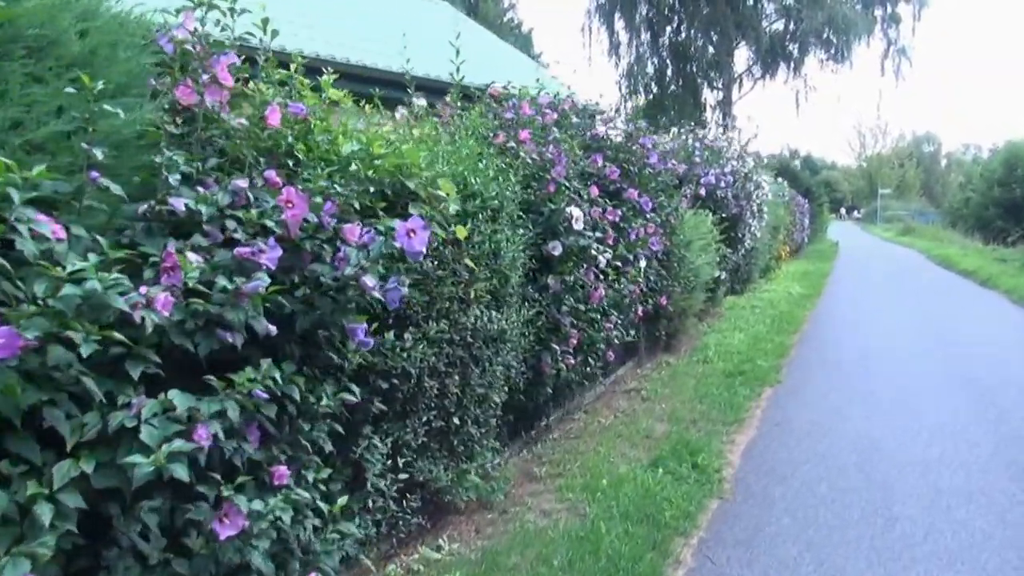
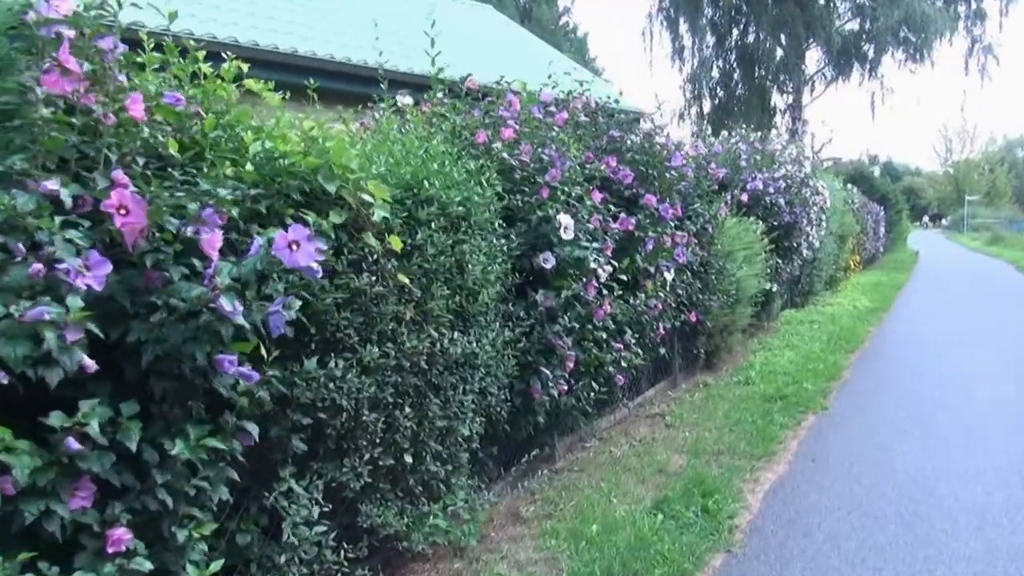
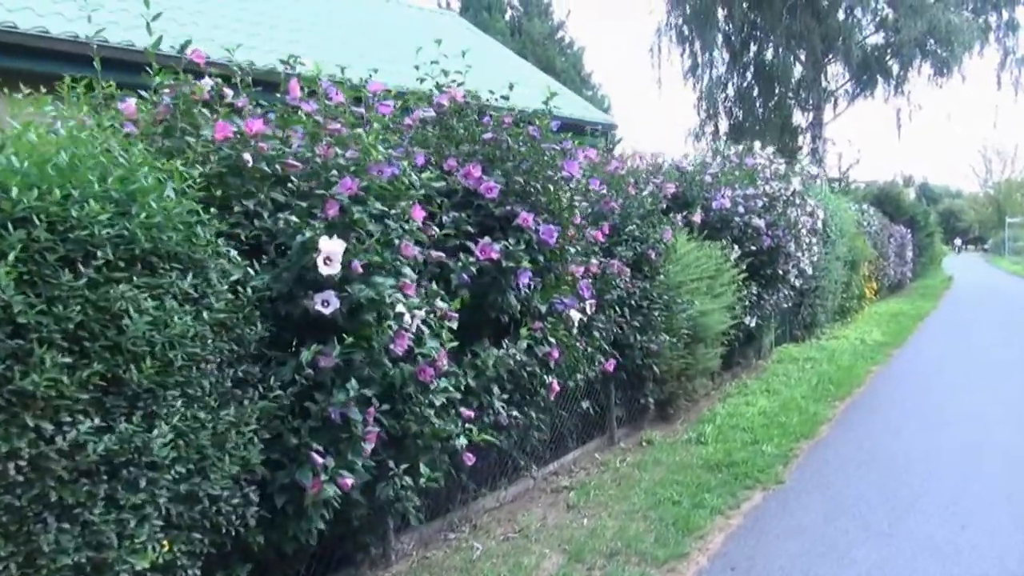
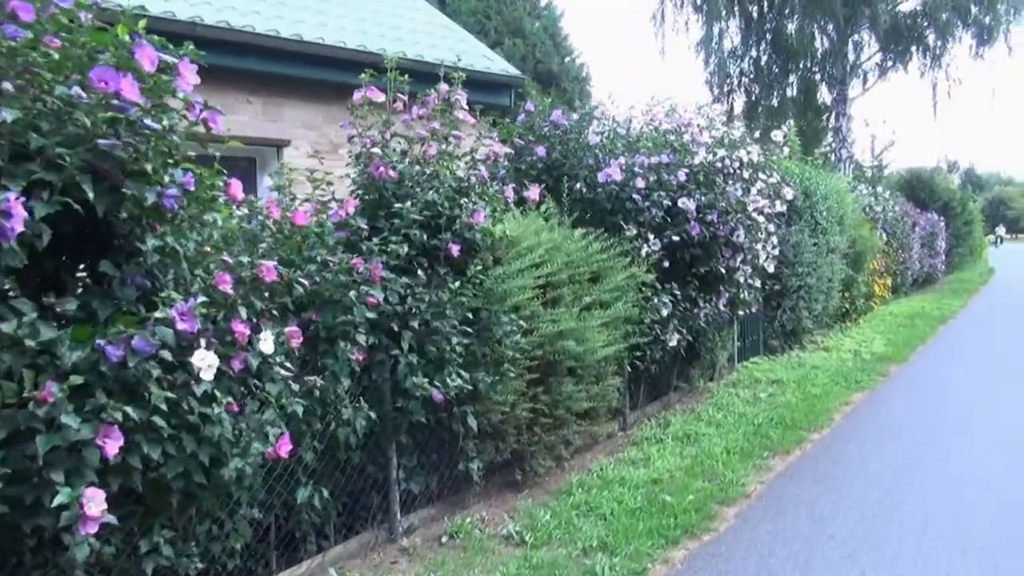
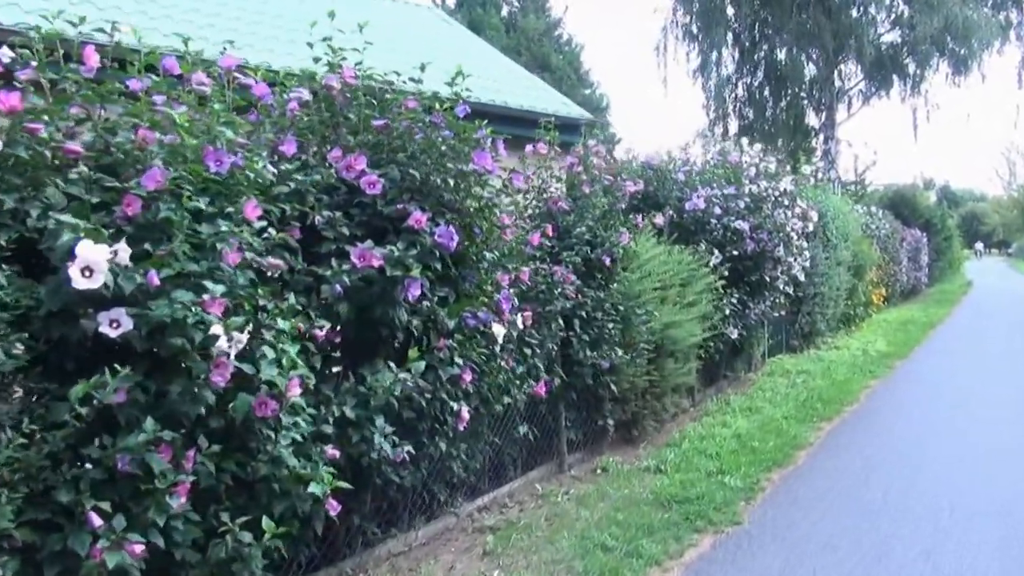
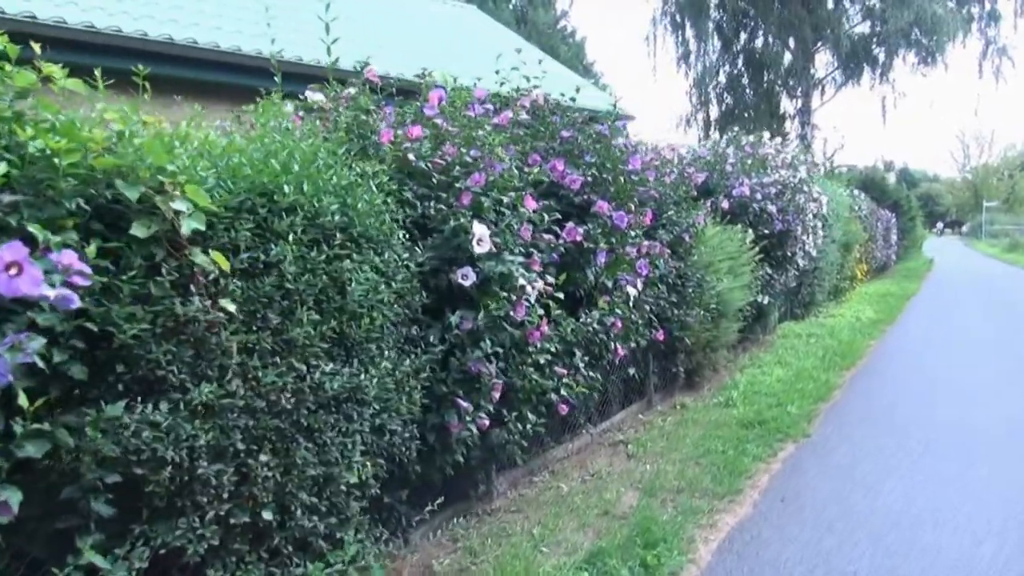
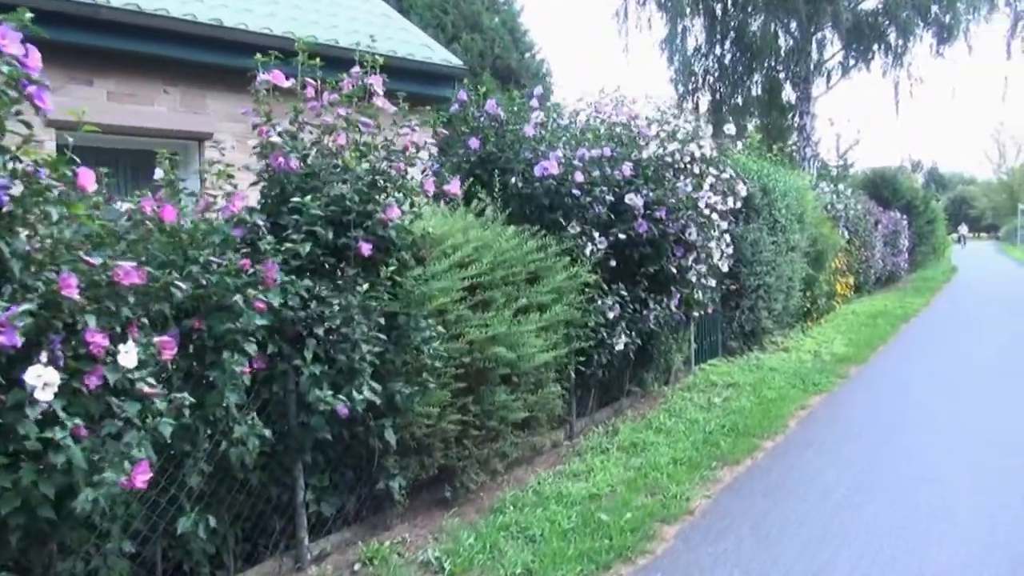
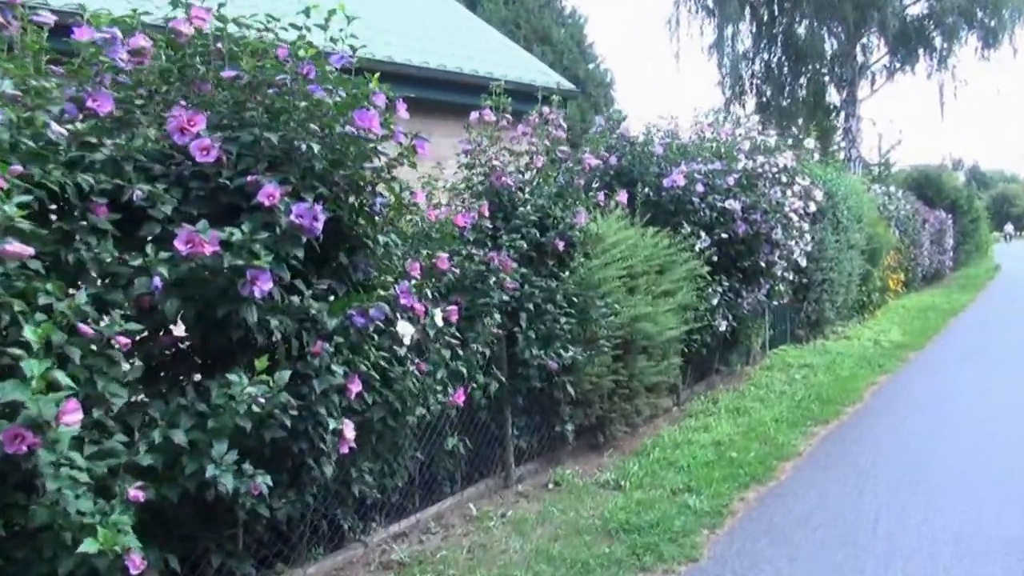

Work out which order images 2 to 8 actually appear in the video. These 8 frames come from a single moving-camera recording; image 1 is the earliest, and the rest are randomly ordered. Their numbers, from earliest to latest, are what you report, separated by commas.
2, 6, 3, 5, 8, 4, 7
